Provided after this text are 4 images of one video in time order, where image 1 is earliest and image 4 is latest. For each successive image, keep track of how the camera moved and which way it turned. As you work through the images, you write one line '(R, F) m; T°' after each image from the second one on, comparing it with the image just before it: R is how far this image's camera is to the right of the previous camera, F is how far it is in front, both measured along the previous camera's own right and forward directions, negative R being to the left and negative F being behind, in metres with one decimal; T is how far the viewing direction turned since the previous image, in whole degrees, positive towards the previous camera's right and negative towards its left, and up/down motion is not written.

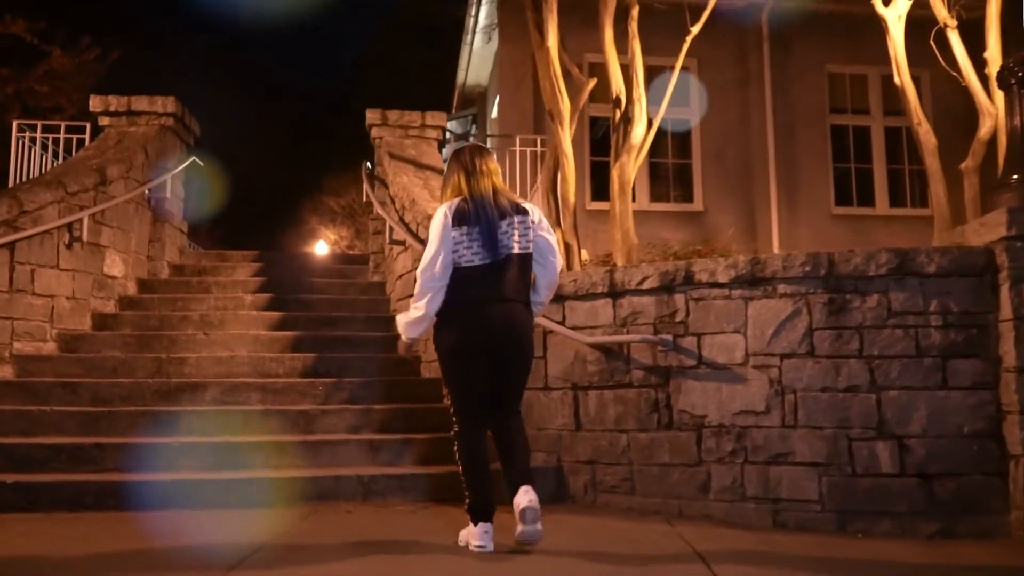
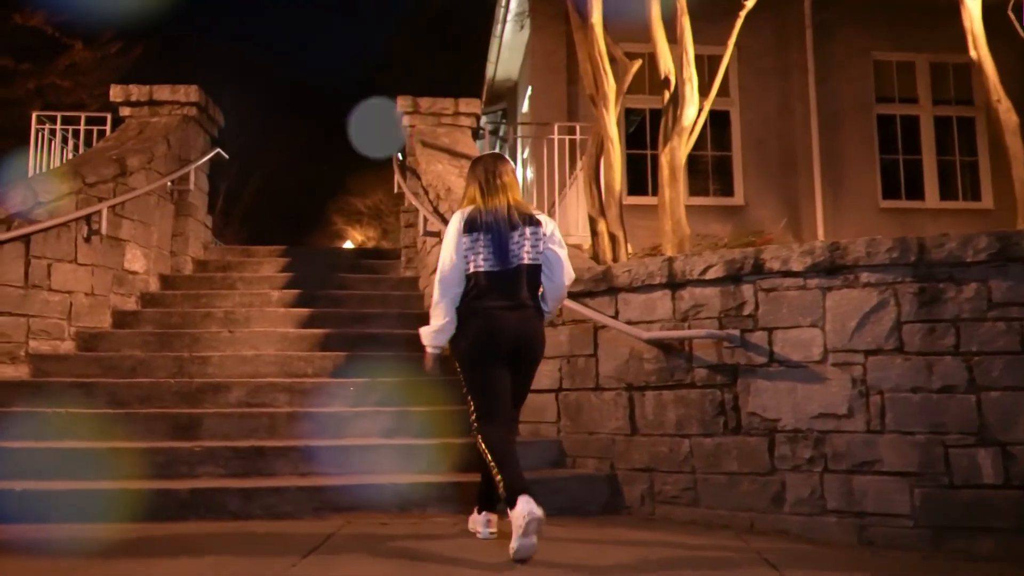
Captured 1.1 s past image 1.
(-0.1, +0.4) m; -2°
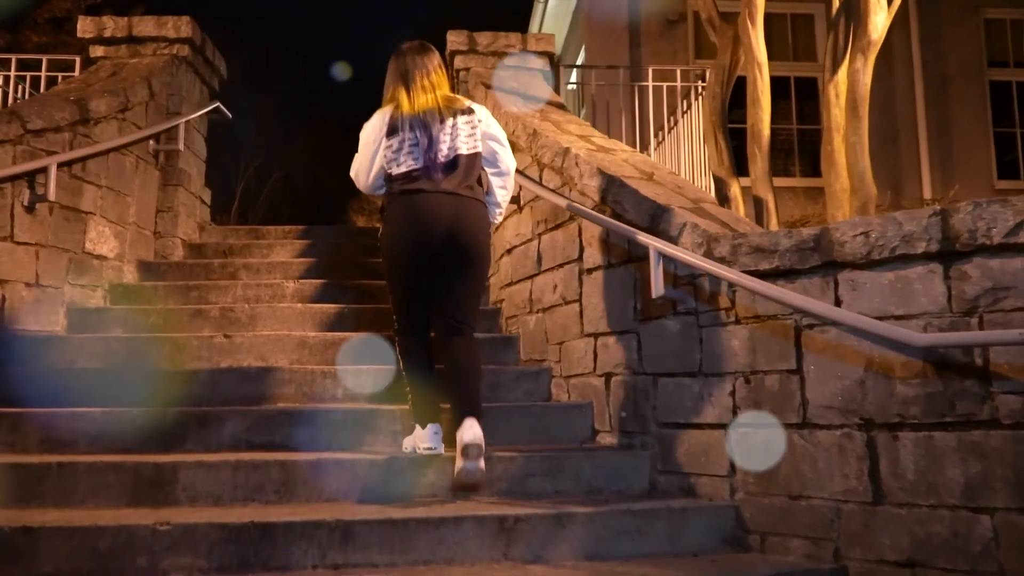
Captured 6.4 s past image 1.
(-0.5, +1.6) m; -1°
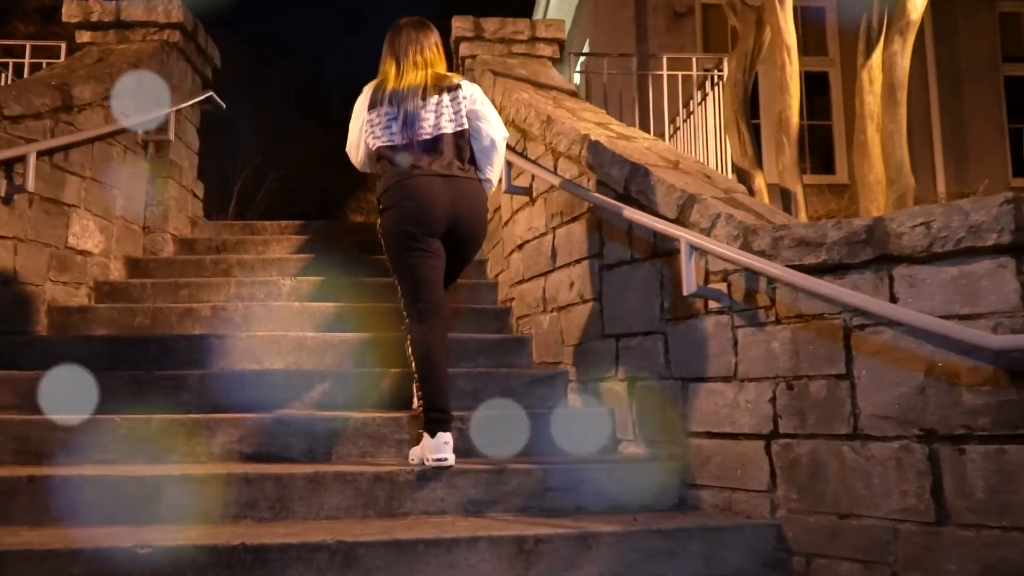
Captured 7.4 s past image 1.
(-0.1, +0.3) m; 0°
